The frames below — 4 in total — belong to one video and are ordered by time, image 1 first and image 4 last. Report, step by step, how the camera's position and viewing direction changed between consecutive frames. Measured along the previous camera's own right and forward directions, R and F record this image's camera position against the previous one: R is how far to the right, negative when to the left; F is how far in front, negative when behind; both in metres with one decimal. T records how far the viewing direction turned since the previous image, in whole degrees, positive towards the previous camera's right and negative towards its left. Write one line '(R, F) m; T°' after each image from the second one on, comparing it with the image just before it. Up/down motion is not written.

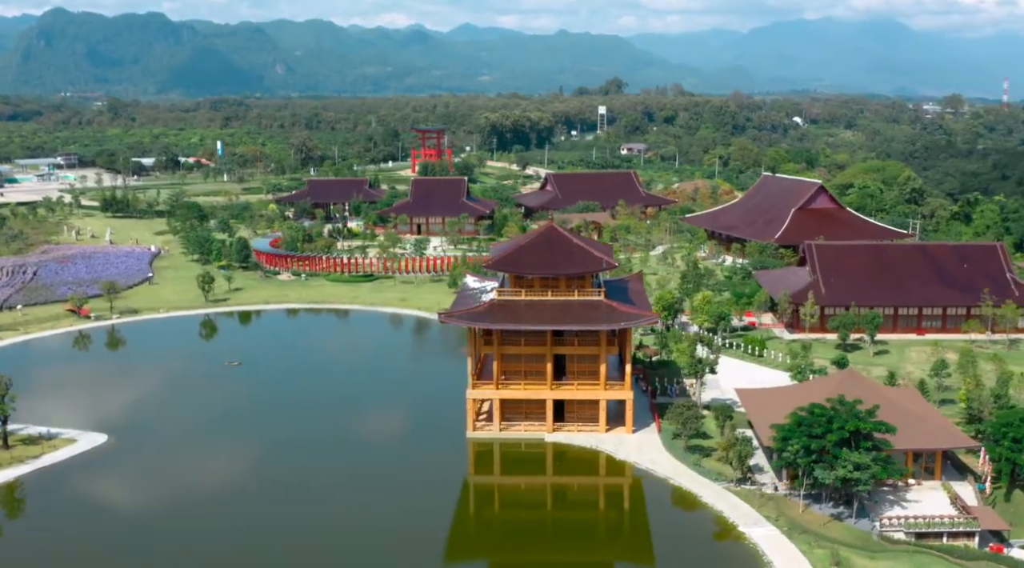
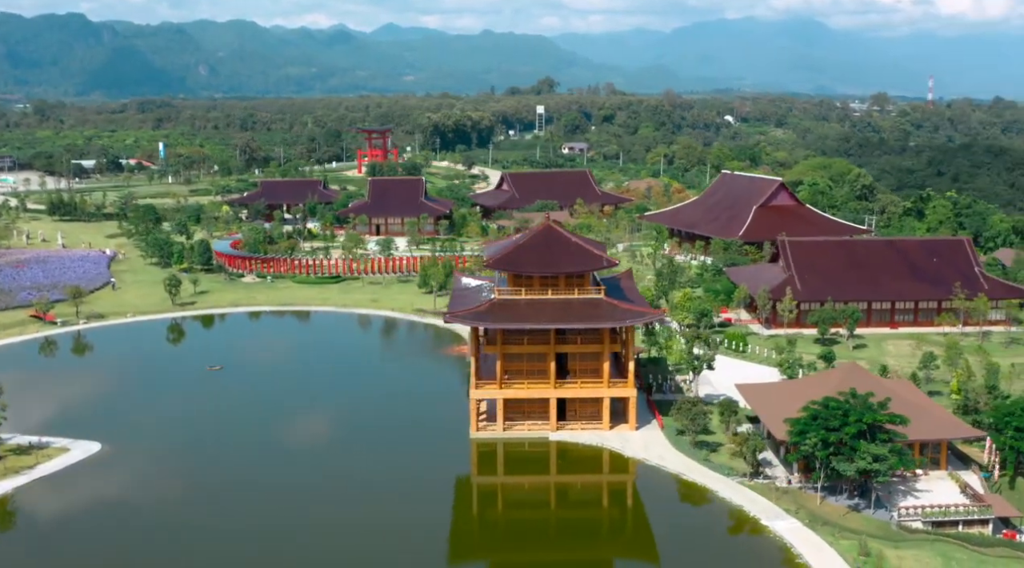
(-1.3, +0.1) m; +3°
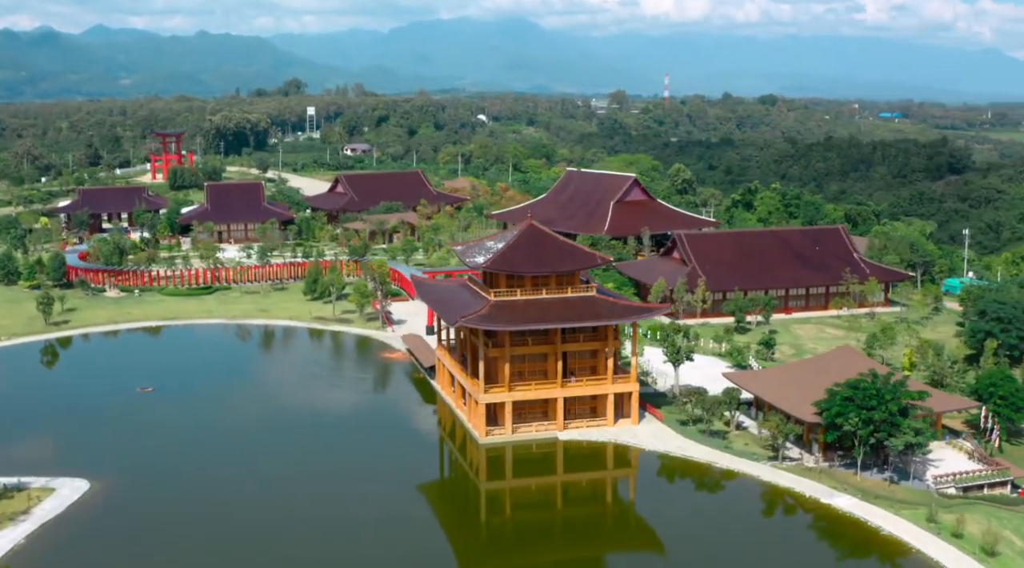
(-4.5, +0.6) m; +12°
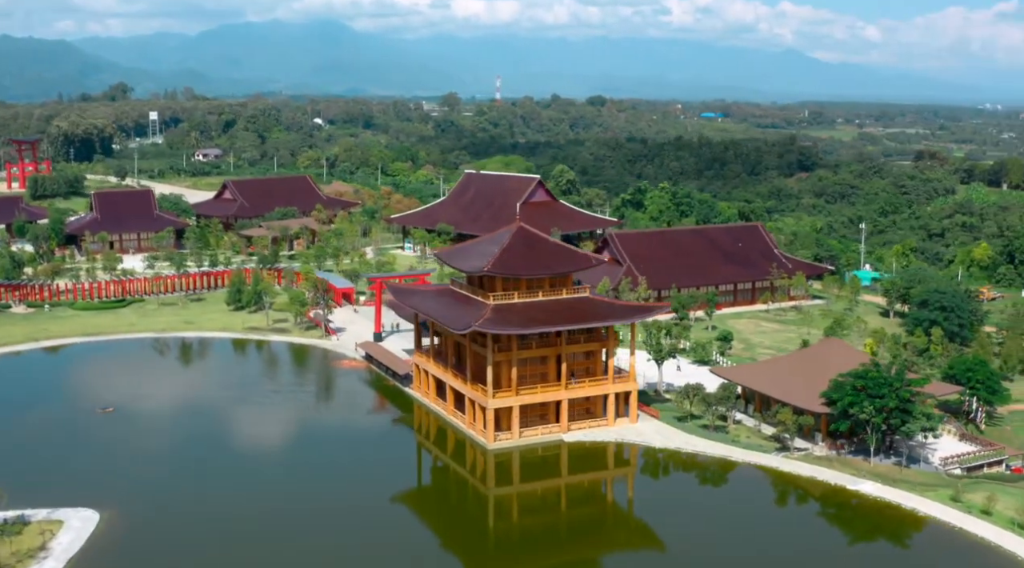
(-2.9, +0.2) m; +8°
